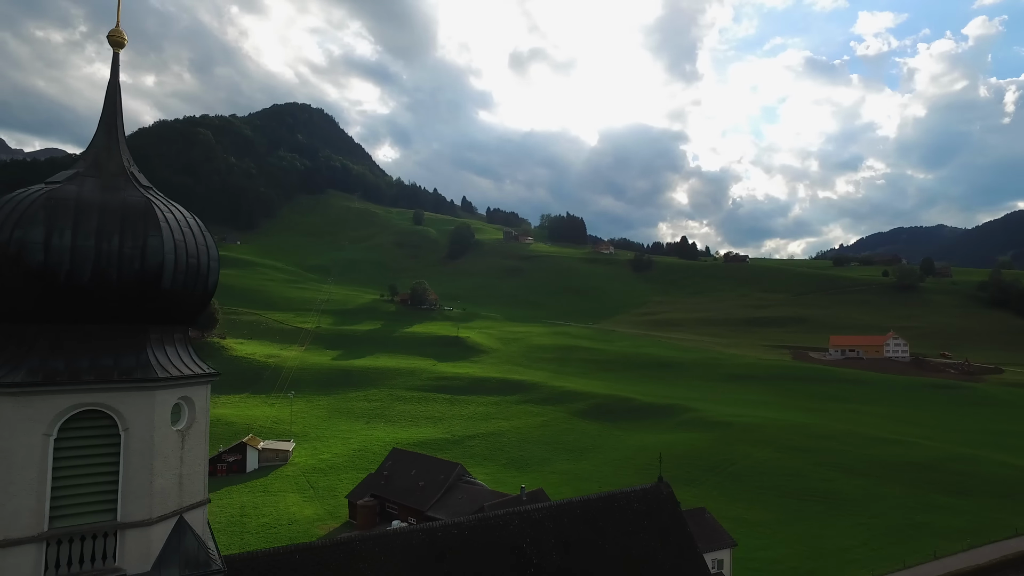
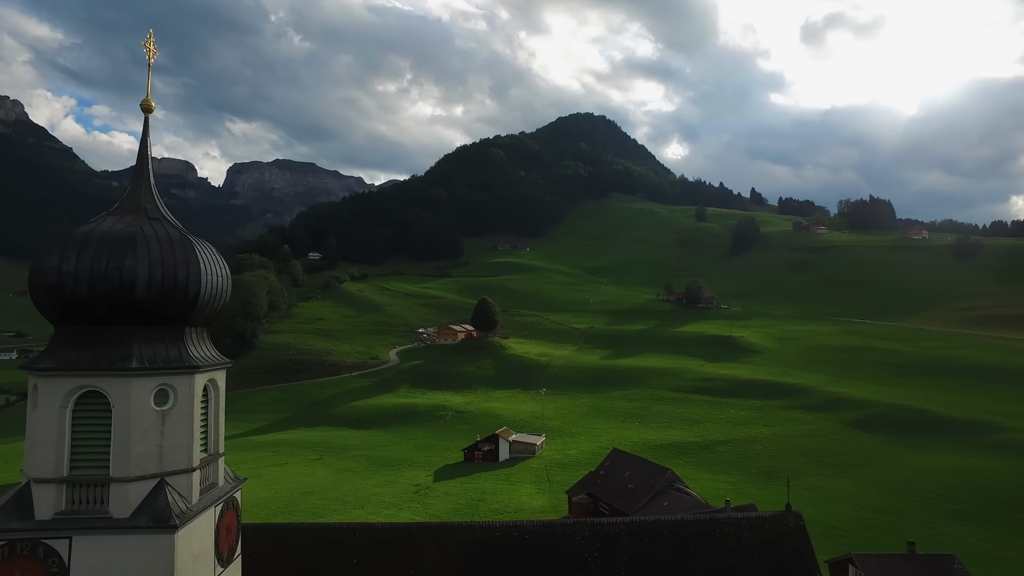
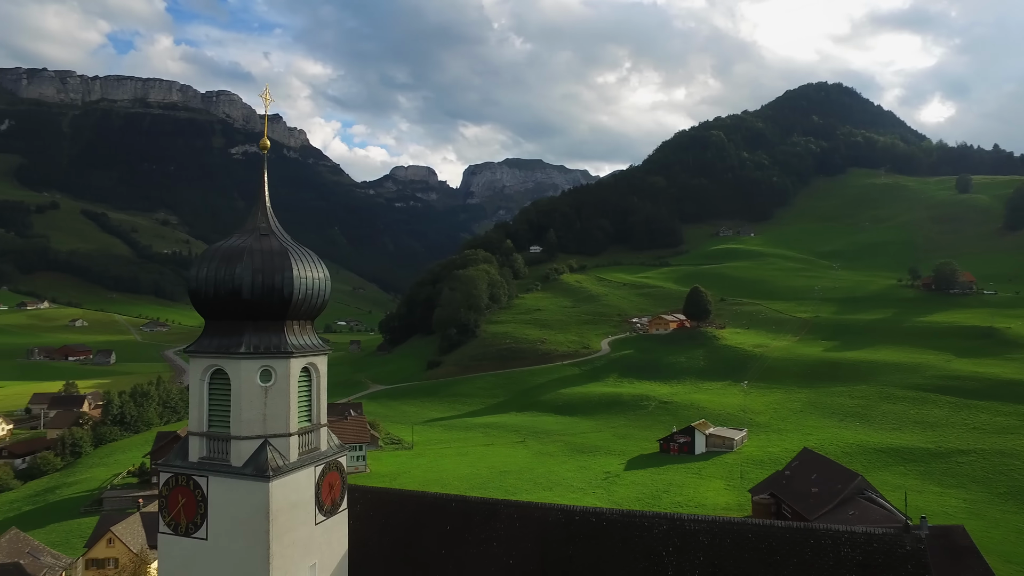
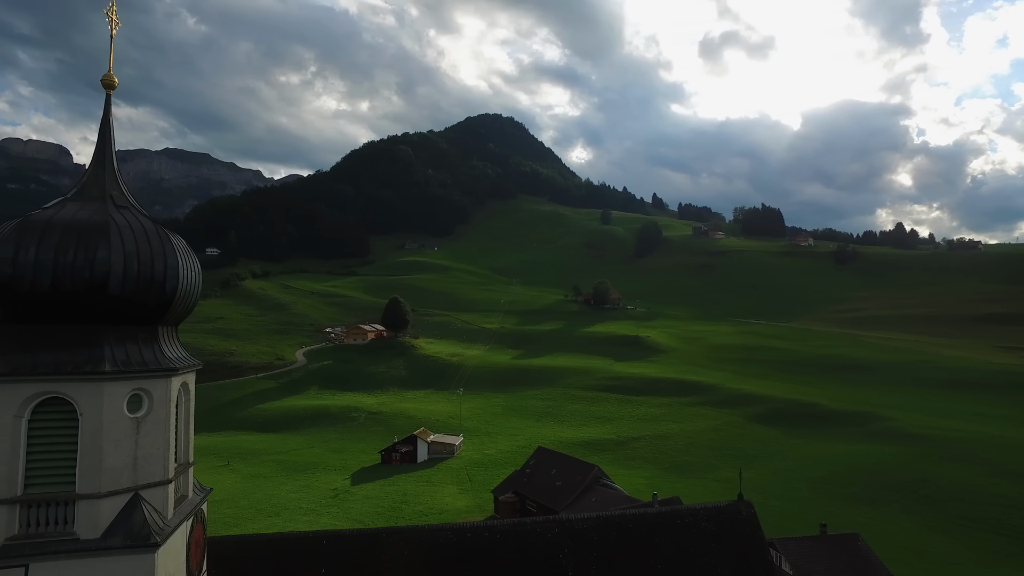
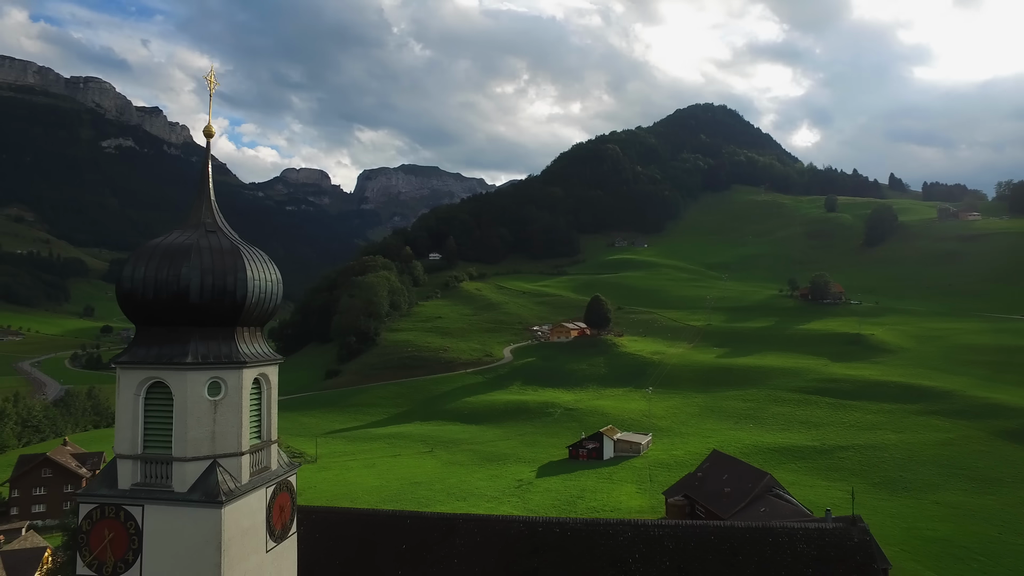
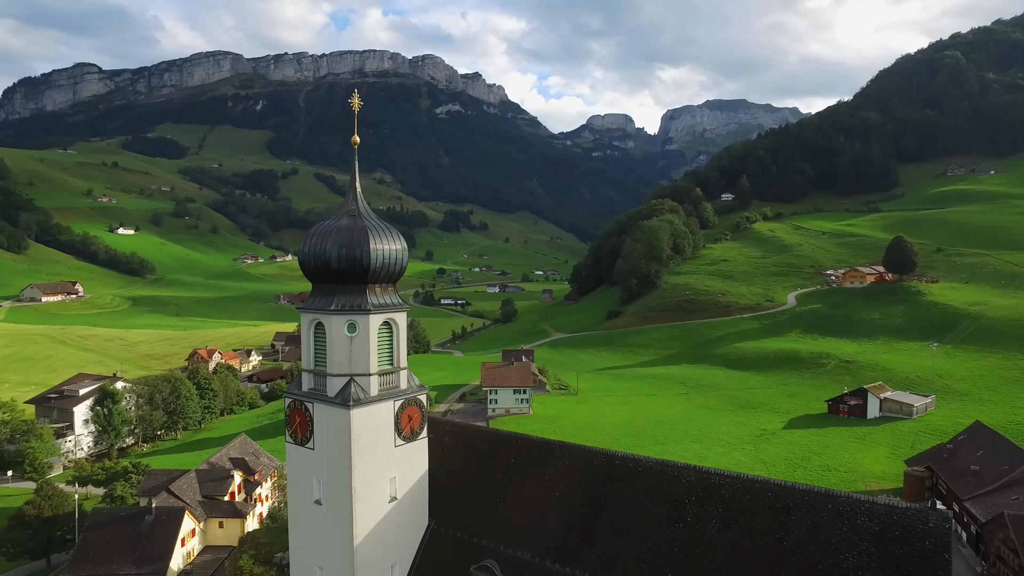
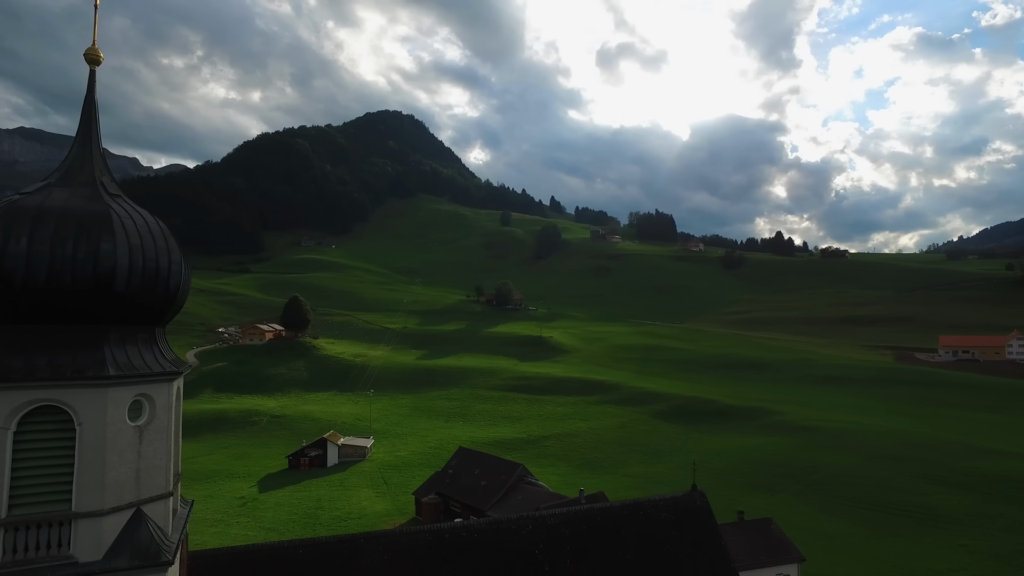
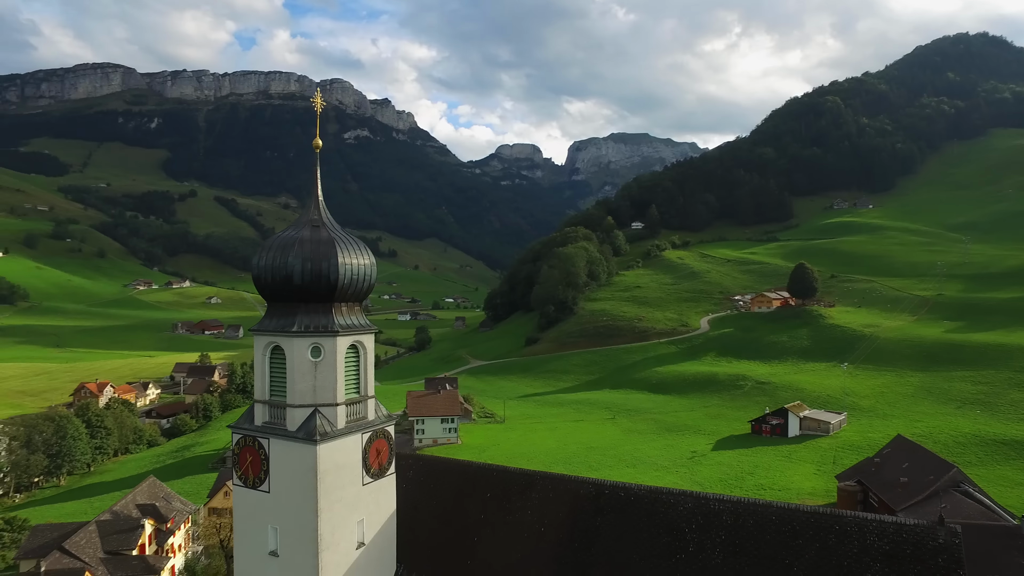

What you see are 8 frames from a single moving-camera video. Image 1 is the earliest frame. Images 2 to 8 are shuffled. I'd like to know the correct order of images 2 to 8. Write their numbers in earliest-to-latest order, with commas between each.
7, 4, 2, 5, 3, 8, 6
